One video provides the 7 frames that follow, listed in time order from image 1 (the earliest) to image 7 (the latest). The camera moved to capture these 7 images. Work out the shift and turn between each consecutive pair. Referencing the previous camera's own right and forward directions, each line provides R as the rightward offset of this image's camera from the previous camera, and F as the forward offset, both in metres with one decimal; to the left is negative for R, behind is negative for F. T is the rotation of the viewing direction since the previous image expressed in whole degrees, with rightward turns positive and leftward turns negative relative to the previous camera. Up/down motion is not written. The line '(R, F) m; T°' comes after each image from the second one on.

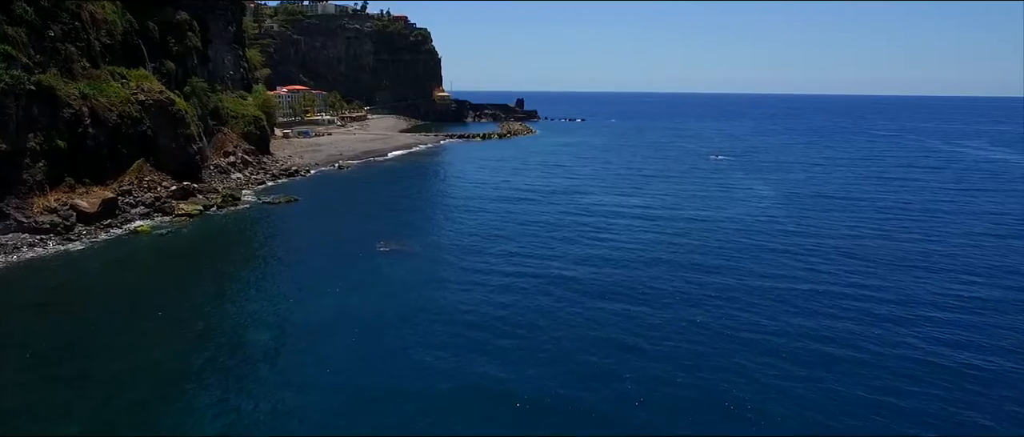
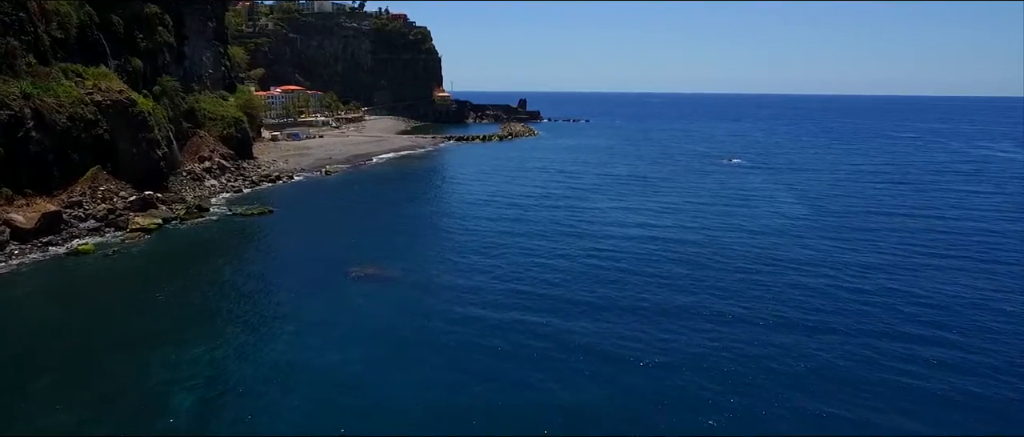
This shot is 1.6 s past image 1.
(+0.4, +4.7) m; 0°
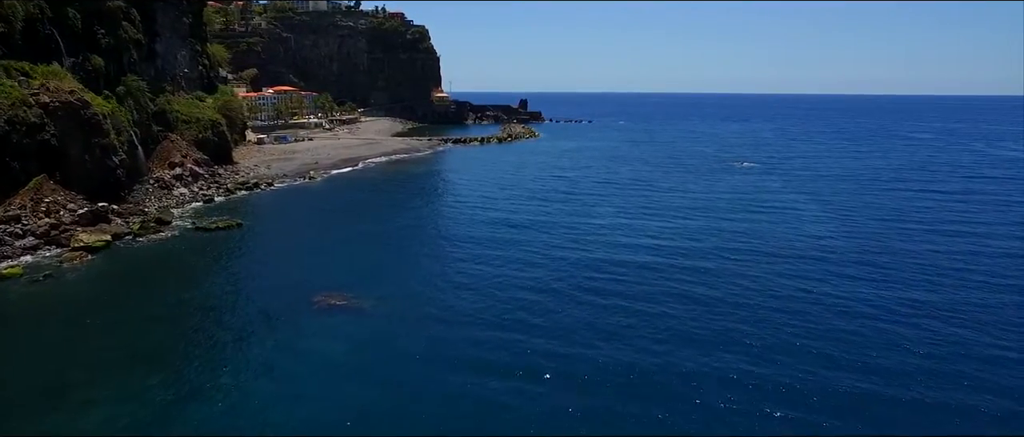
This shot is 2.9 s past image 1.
(+0.5, +4.3) m; 0°
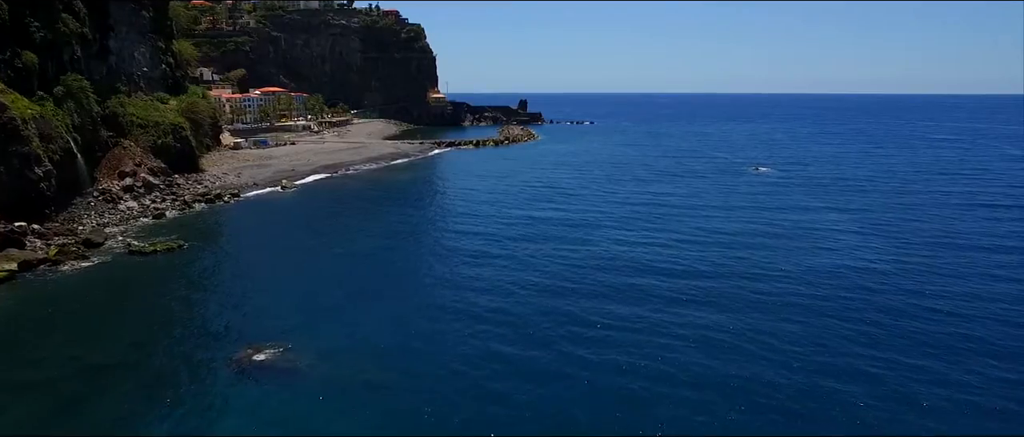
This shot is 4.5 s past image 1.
(+0.7, +5.7) m; 0°
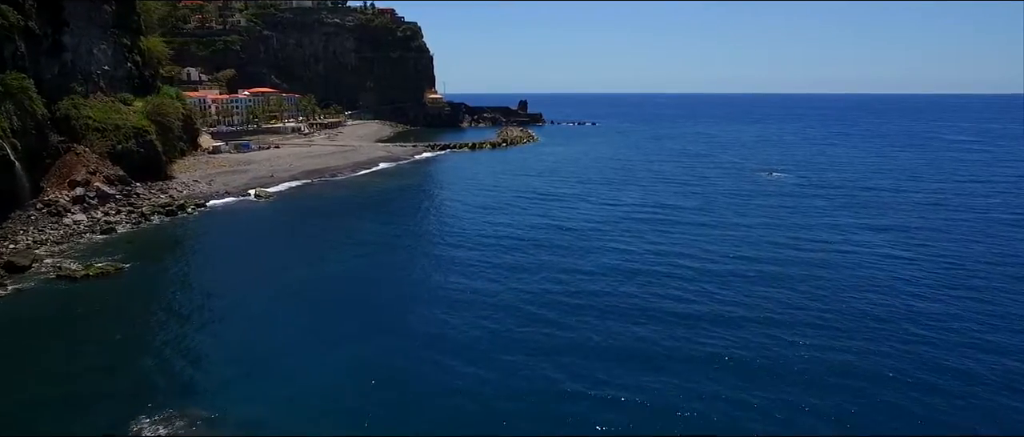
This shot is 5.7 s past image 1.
(+0.5, +4.6) m; 0°
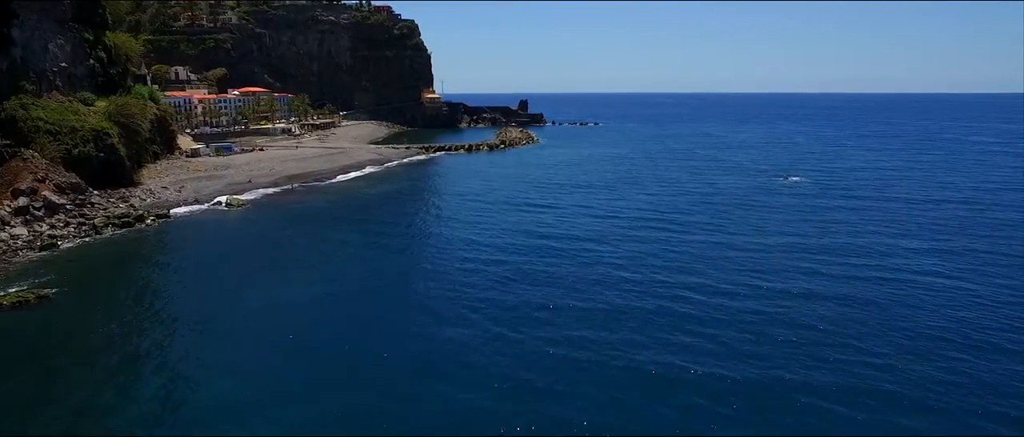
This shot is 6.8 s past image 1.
(+0.5, +4.2) m; 0°
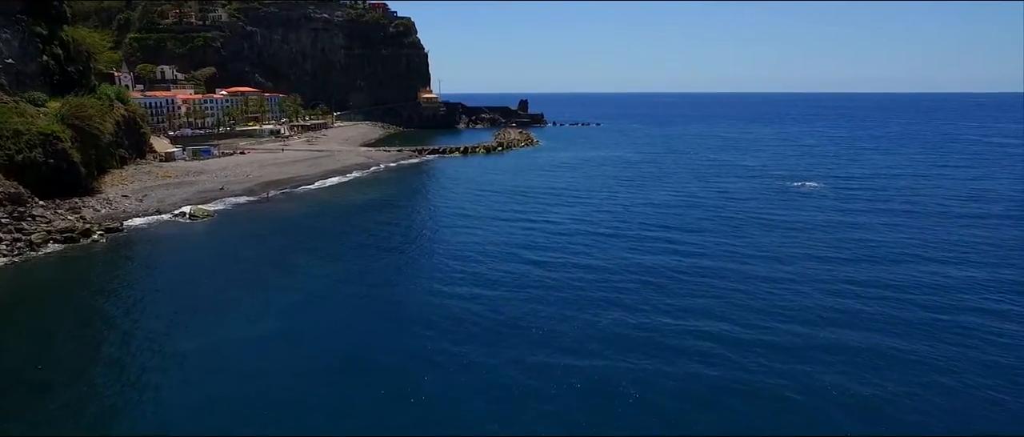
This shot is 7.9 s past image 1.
(+0.6, +4.3) m; 0°
